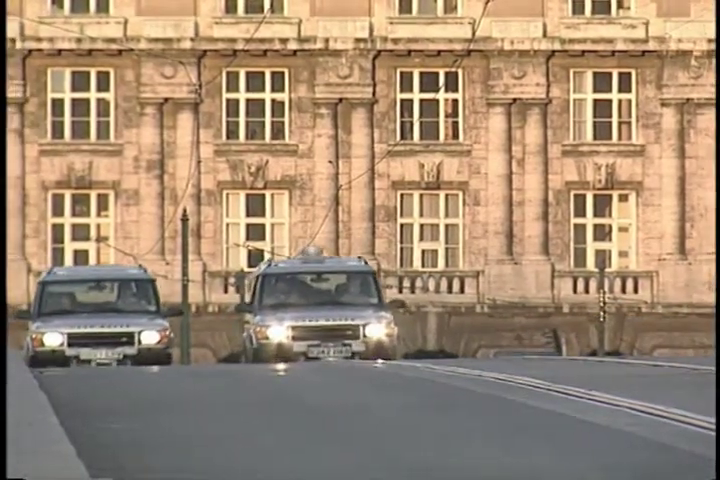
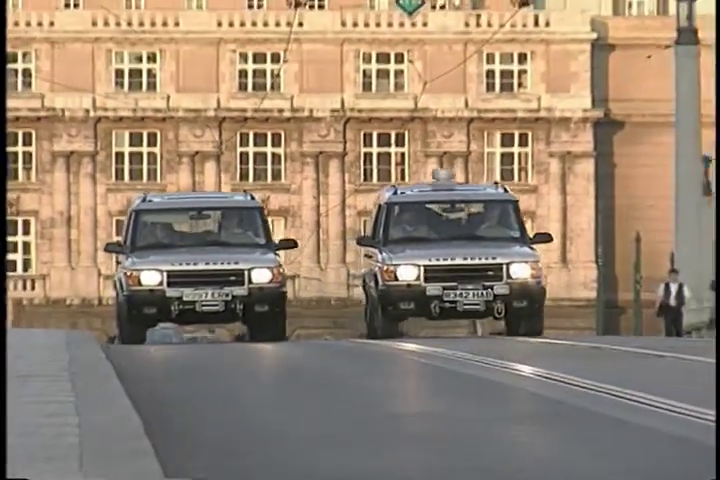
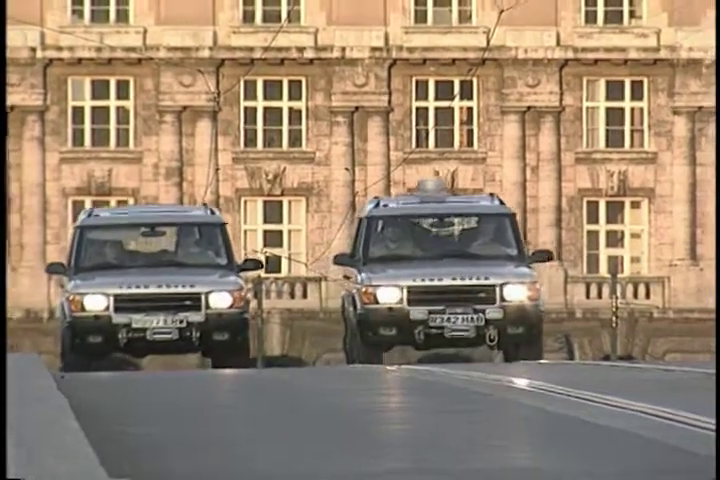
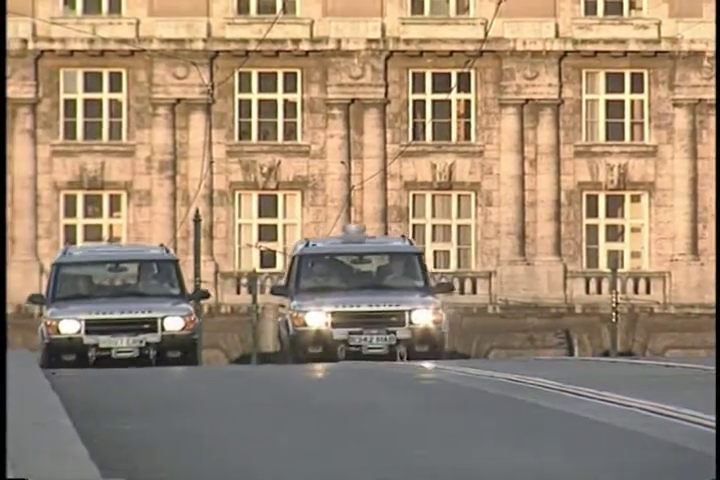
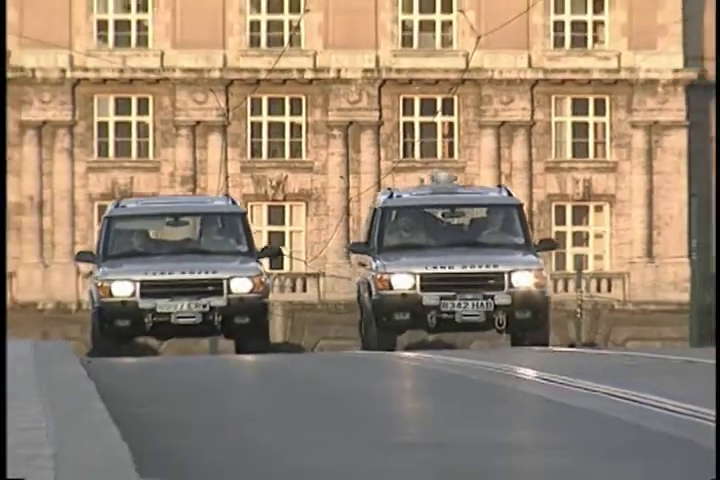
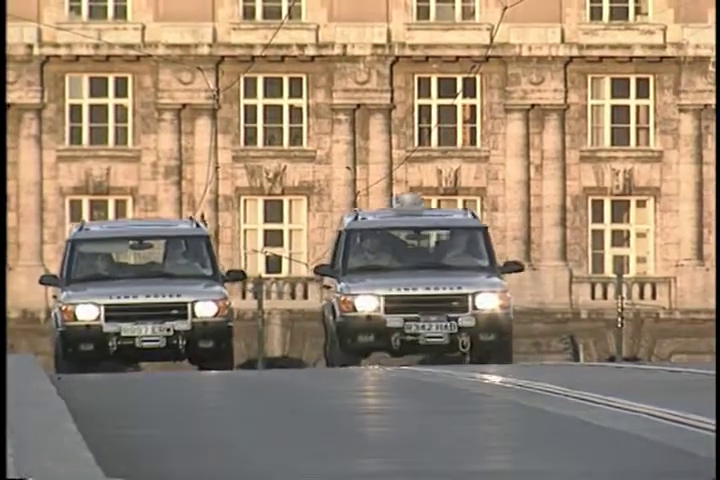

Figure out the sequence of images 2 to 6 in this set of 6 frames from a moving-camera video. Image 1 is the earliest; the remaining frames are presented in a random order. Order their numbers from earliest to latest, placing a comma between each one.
4, 6, 3, 5, 2
